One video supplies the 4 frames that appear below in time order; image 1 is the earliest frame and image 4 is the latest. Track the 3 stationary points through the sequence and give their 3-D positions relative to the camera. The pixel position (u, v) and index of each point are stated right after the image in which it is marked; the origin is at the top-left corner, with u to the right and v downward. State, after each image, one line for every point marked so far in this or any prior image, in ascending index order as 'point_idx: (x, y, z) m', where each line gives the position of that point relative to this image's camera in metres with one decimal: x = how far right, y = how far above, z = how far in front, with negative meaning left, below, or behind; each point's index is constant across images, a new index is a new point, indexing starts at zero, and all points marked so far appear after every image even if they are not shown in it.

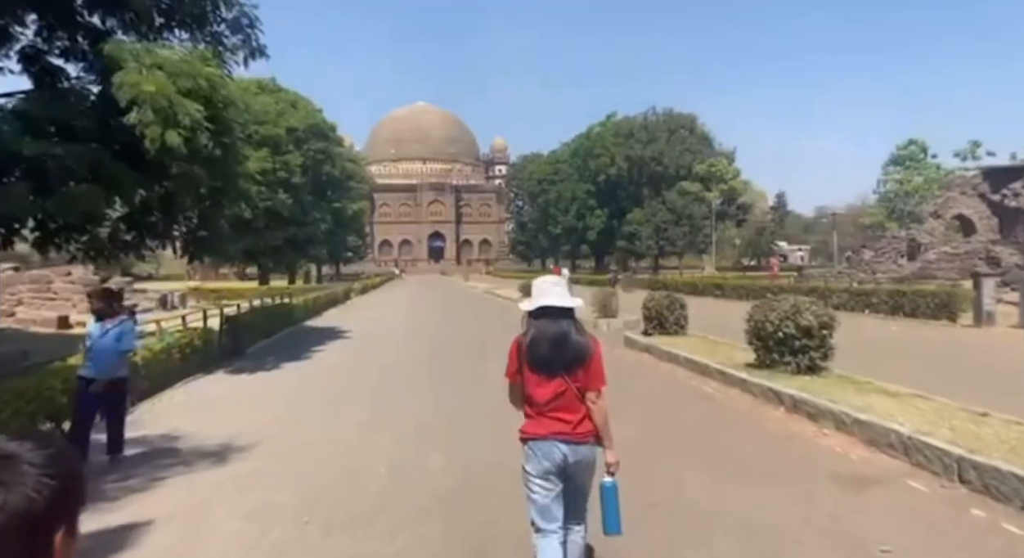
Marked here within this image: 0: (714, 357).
0: (+3.1, -1.2, +10.0) m
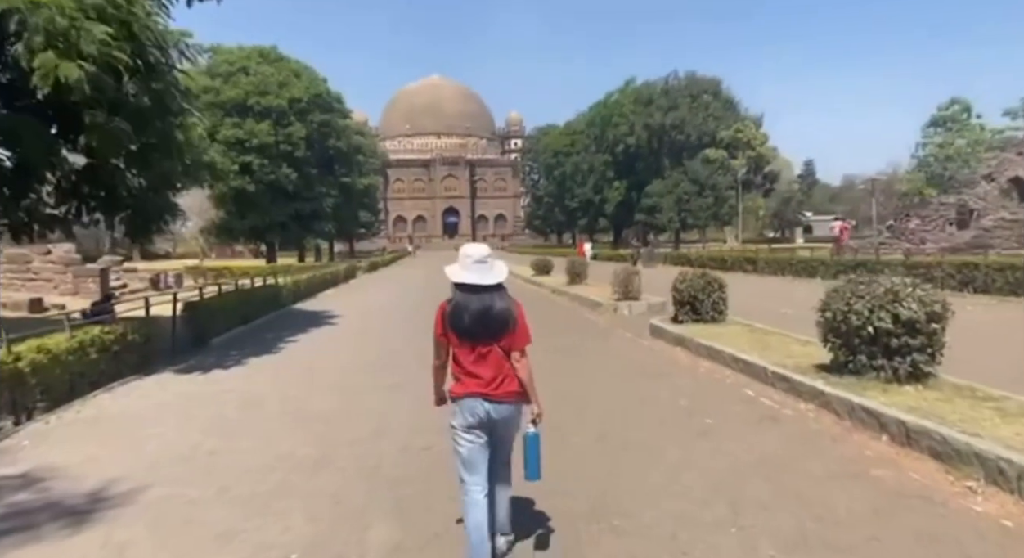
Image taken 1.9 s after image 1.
0: (+3.1, -0.9, +7.8) m
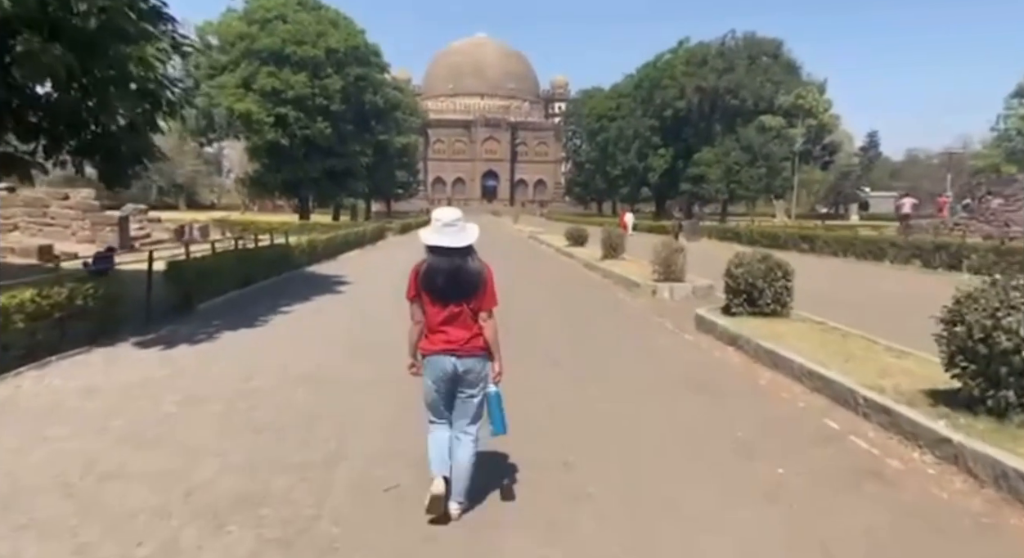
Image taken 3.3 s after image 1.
0: (+3.2, -0.8, +6.0) m
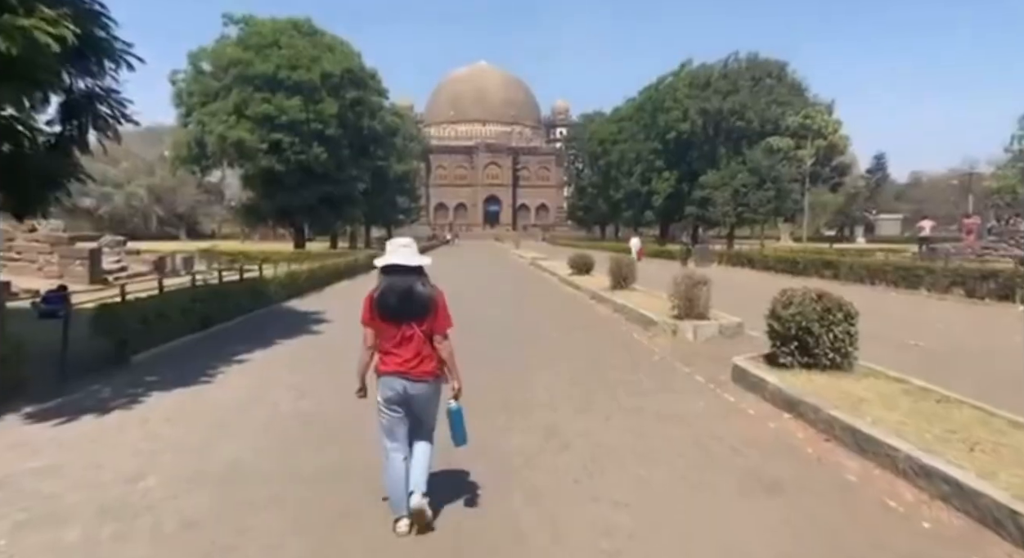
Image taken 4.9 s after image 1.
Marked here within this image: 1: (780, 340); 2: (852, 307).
0: (+3.1, -1.2, +4.2) m
1: (+3.0, -0.7, +7.3) m
2: (+3.7, -0.3, +7.3) m
